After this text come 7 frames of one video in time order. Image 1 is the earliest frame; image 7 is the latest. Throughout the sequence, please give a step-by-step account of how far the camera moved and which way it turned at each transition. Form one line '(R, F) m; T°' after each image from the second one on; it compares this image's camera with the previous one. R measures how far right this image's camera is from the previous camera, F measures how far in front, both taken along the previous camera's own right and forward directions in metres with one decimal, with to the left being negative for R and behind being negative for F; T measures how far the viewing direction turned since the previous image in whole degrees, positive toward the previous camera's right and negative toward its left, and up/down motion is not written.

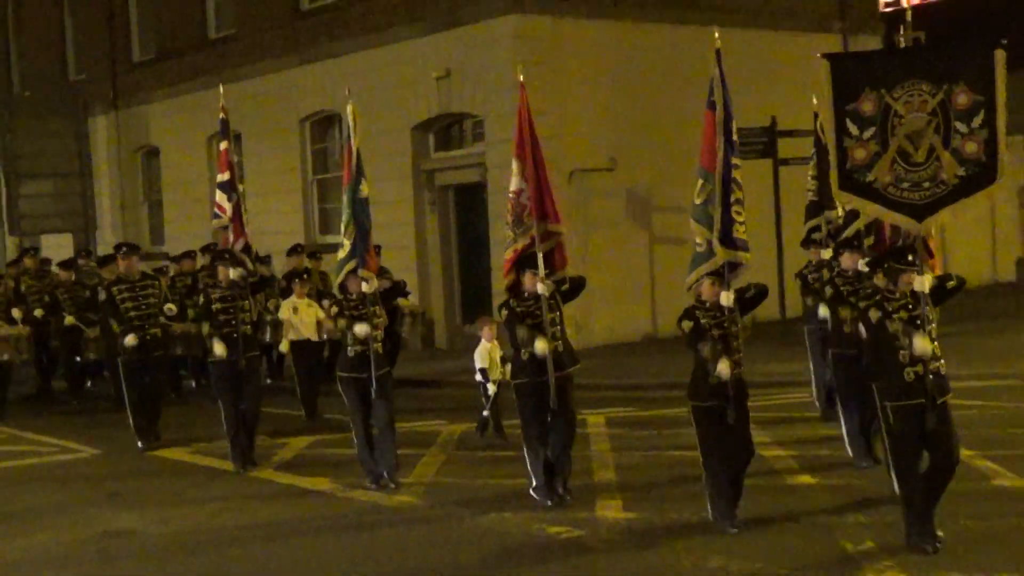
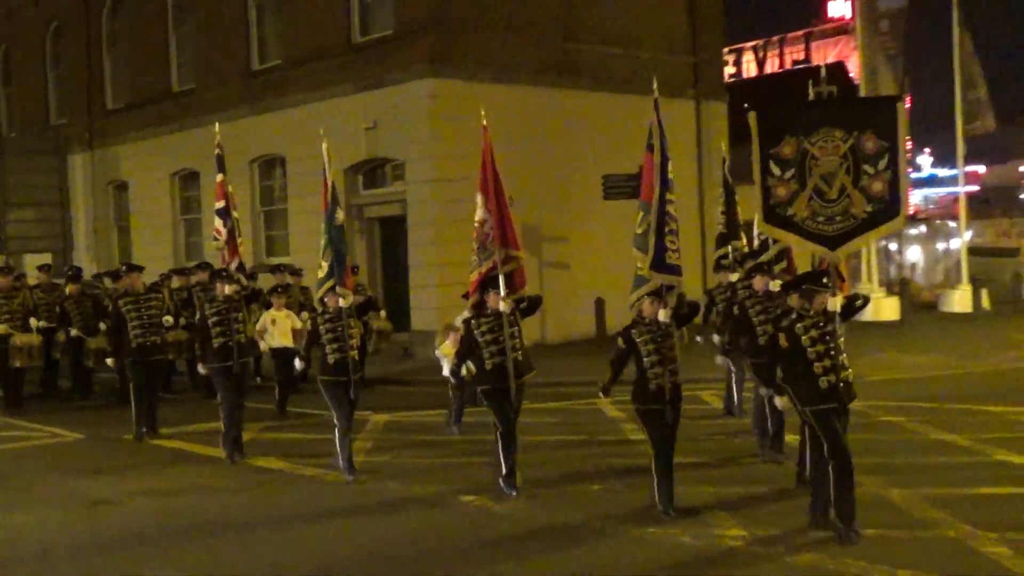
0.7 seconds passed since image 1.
(+0.2, -0.9) m; +1°
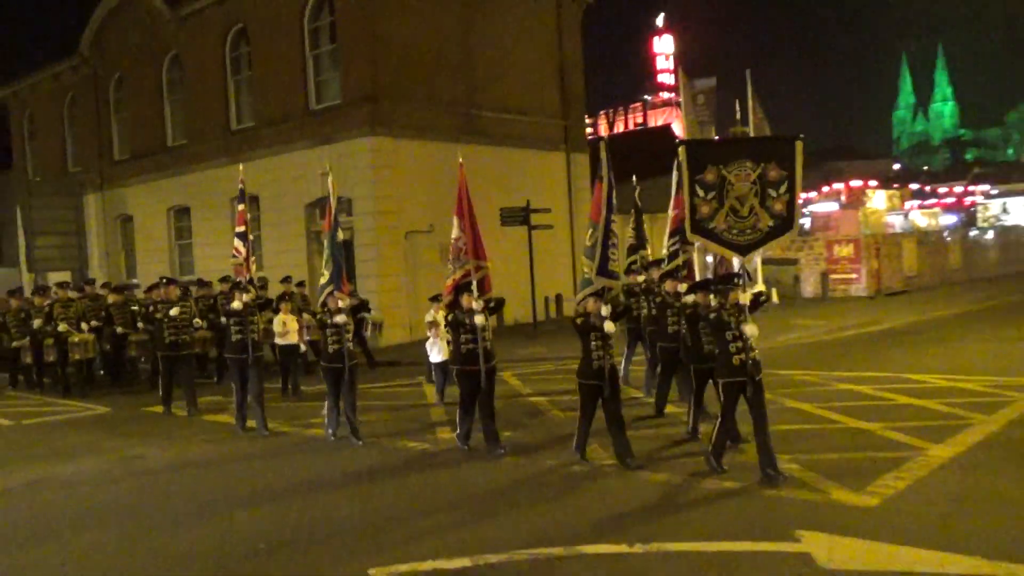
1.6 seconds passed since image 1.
(+0.6, -1.7) m; -1°
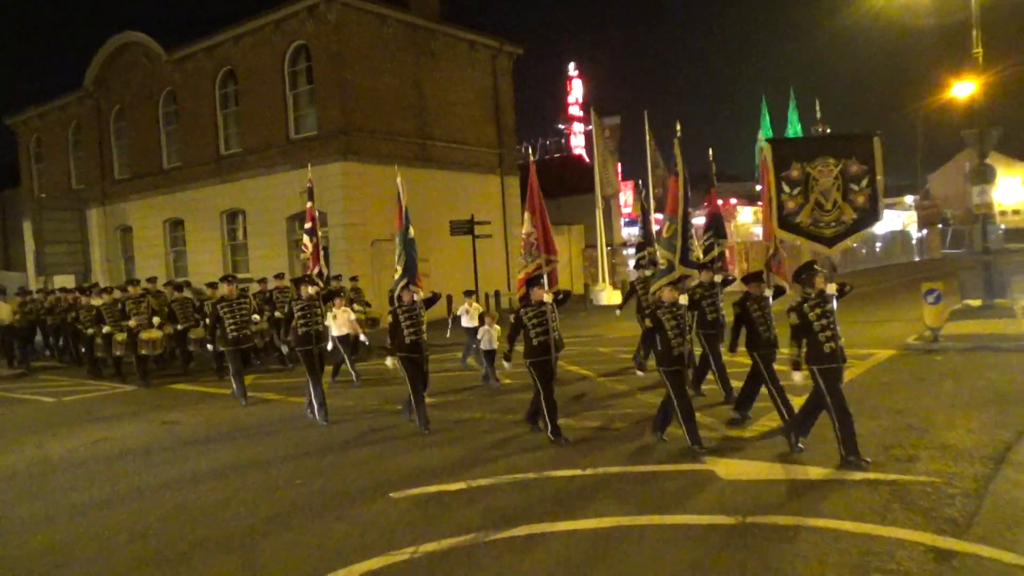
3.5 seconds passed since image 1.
(-1.1, -0.5) m; 0°
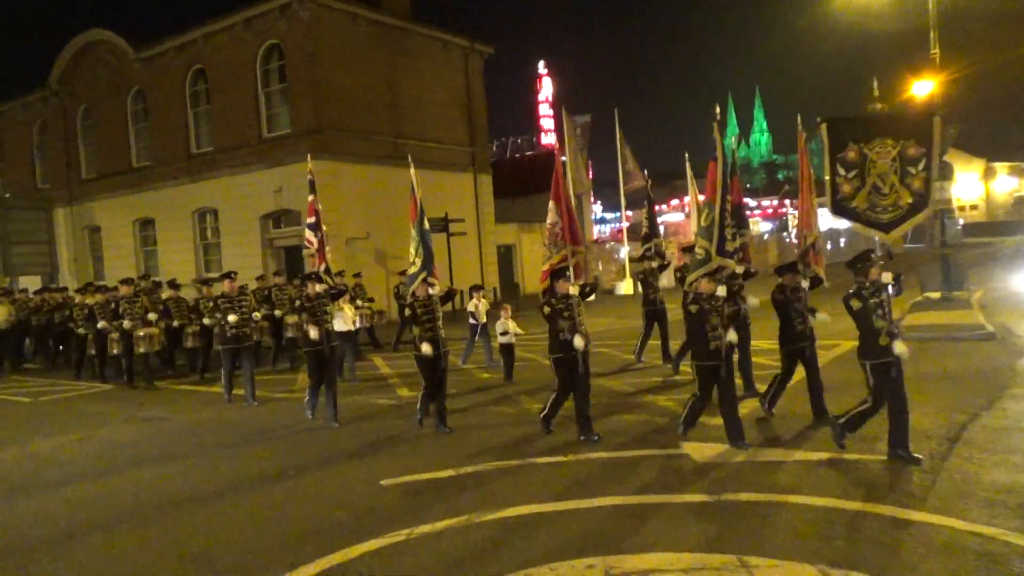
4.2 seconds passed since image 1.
(-0.7, +0.6) m; +2°
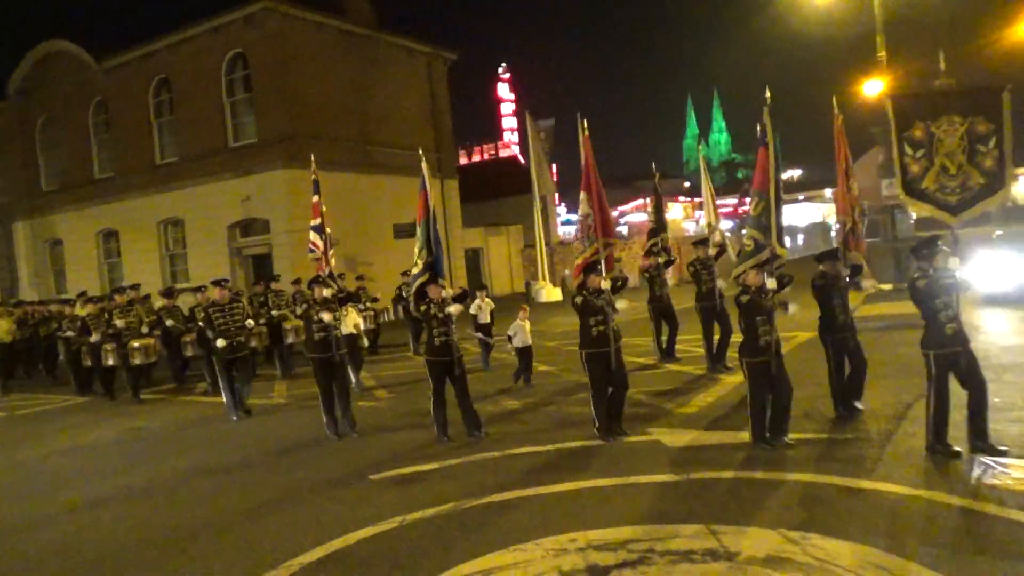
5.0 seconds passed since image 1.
(-0.8, +0.7) m; +2°
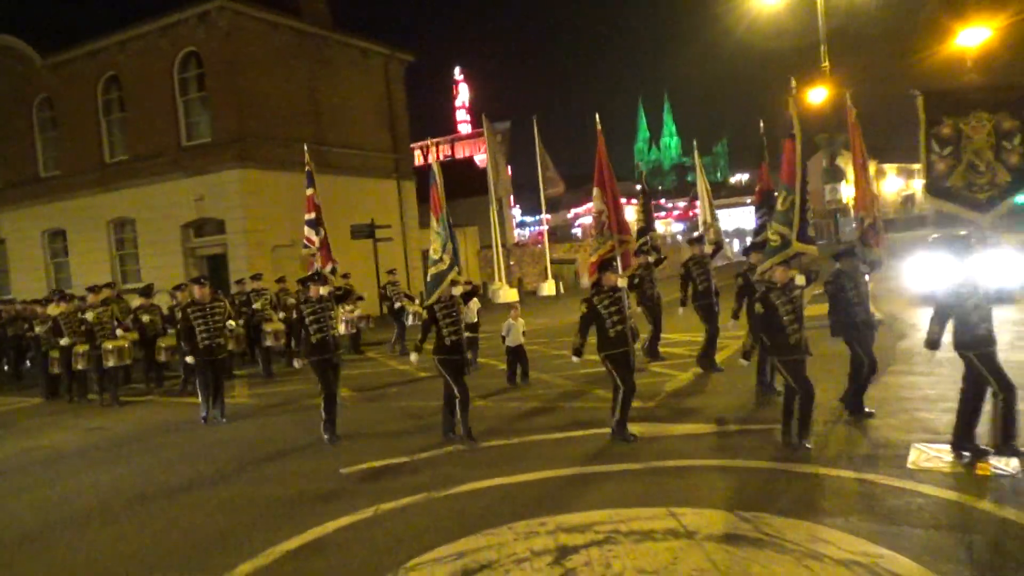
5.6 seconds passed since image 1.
(-0.7, +0.3) m; +3°
